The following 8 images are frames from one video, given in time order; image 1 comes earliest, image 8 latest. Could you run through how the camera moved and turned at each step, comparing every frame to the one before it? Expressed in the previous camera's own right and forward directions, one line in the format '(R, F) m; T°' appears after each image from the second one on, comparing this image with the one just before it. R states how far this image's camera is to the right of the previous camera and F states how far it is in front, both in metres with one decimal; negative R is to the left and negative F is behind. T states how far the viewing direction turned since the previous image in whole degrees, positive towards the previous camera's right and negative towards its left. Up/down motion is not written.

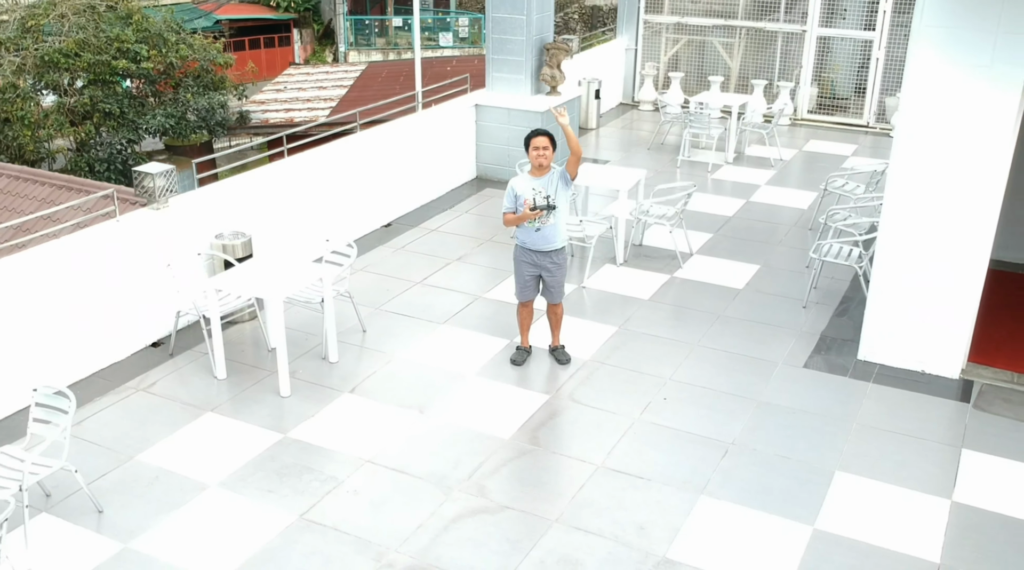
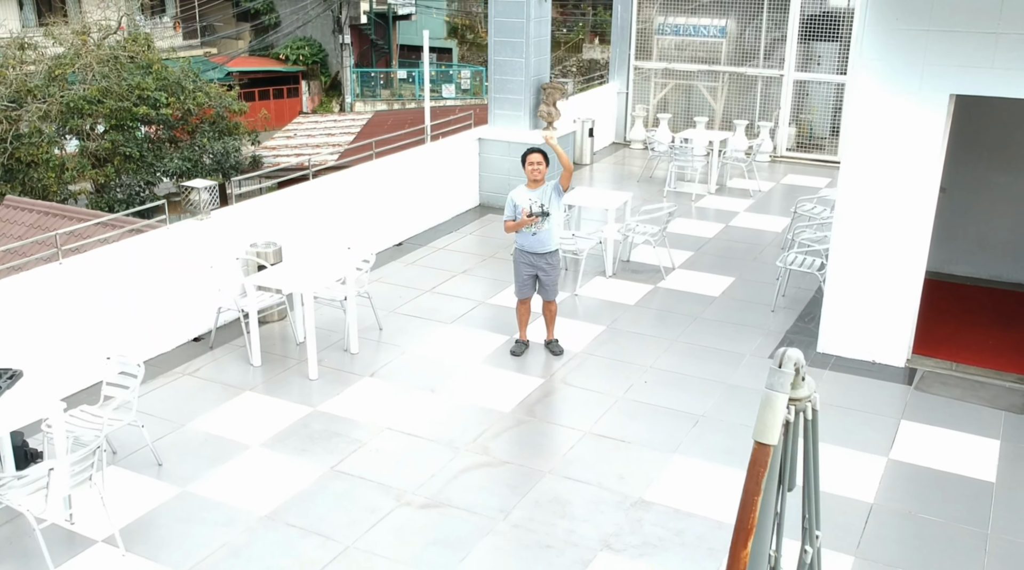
(0.0, -0.8) m; 0°
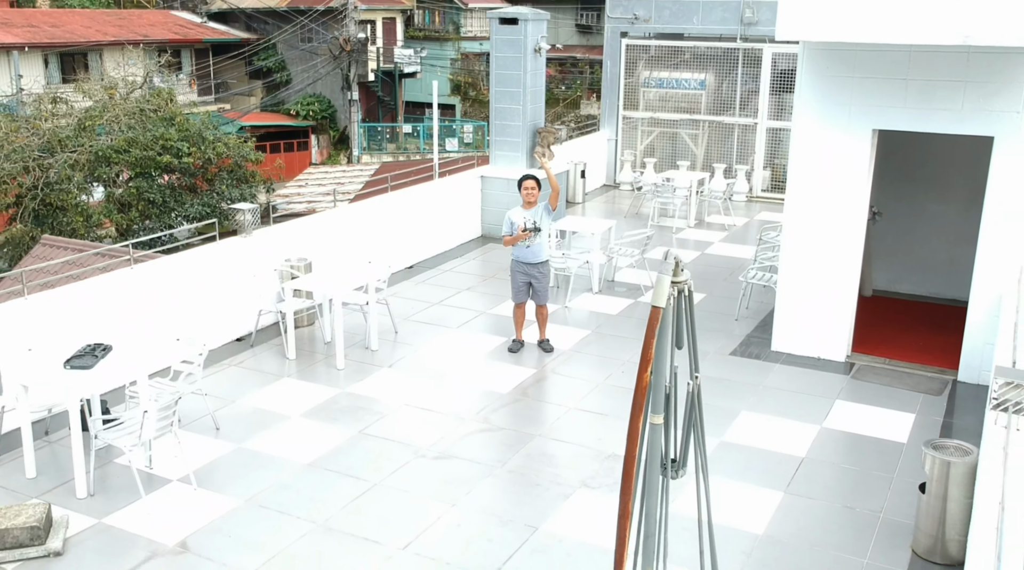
(0.0, -1.1) m; 0°
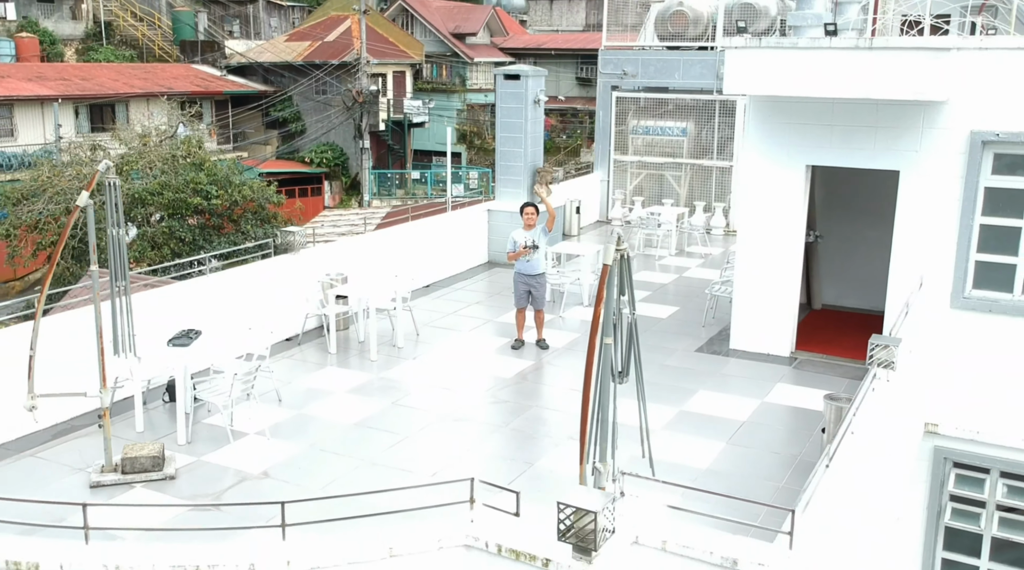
(0.0, -1.6) m; 0°
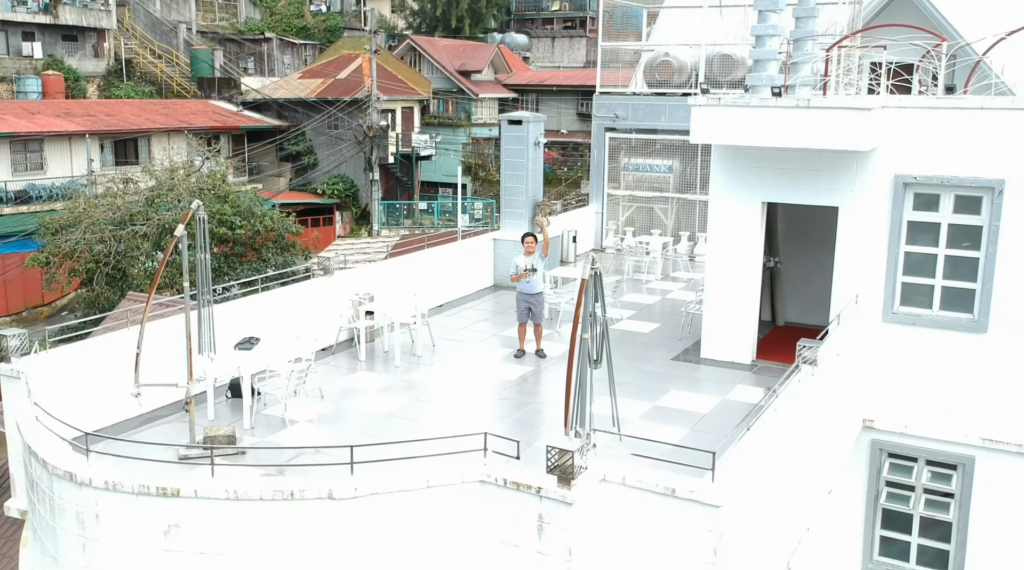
(0.0, -1.6) m; 0°
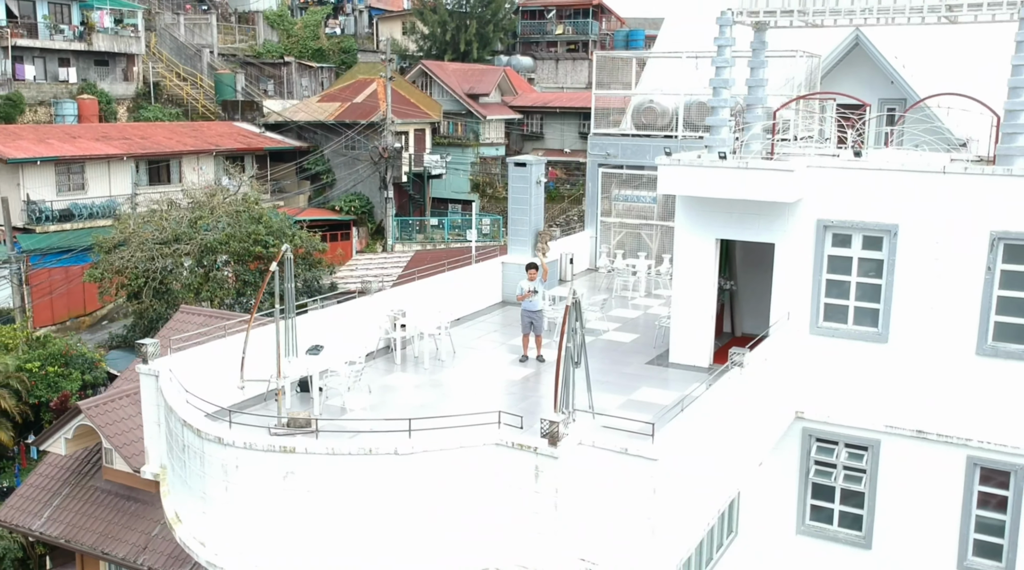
(0.0, -2.6) m; 0°
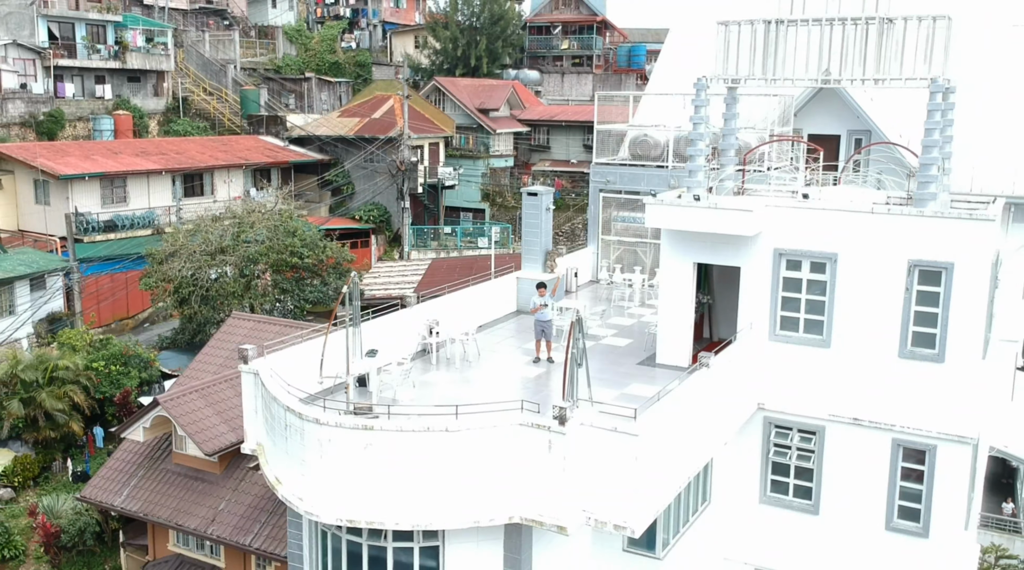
(-0.2, -2.9) m; 0°
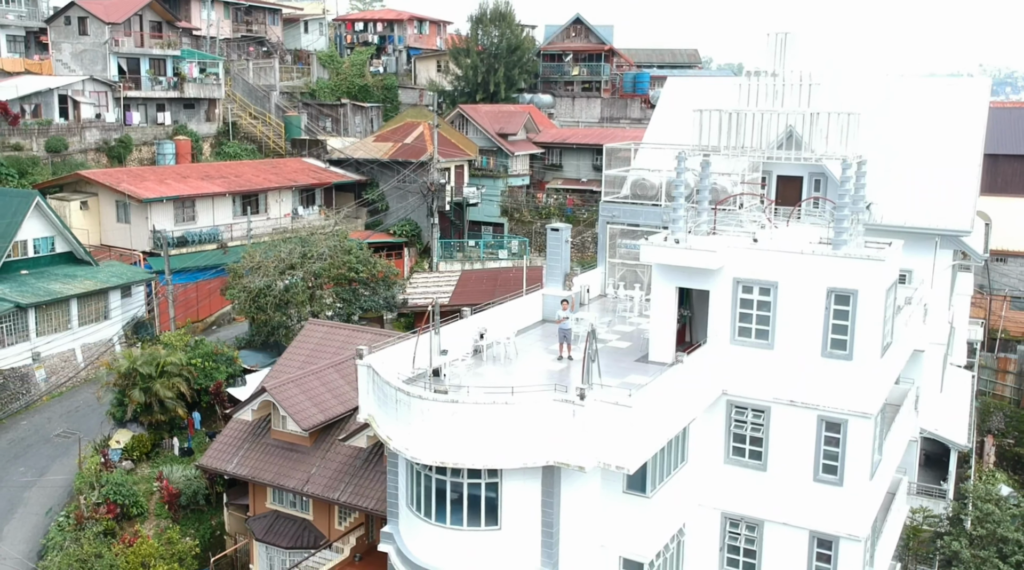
(-0.5, -5.7) m; 0°
